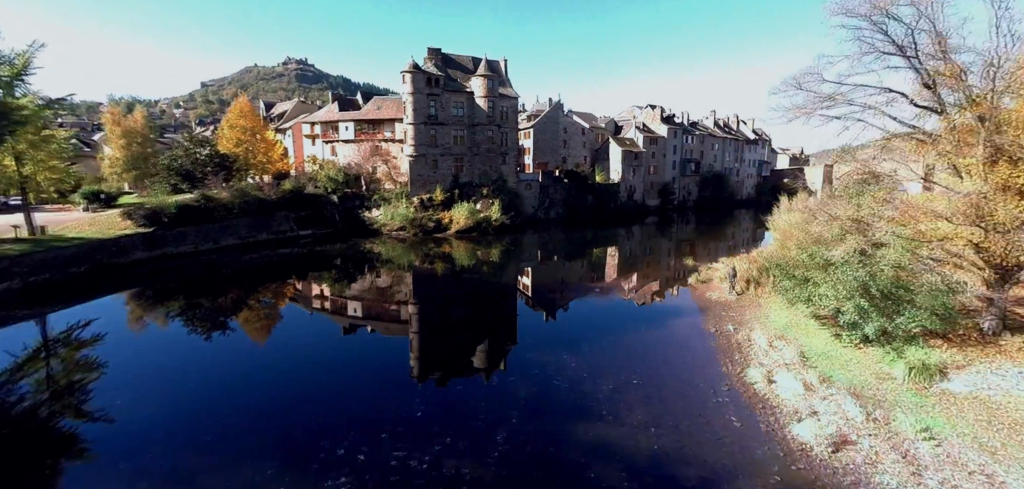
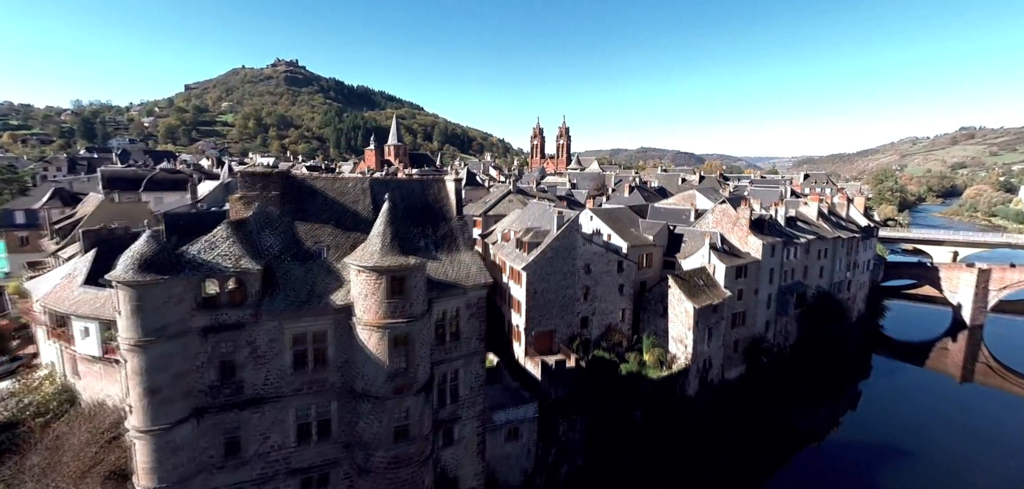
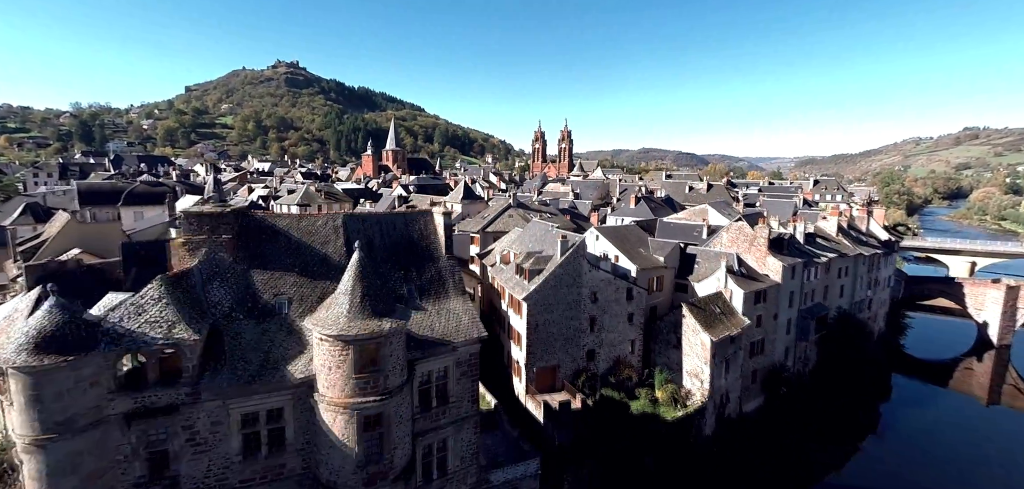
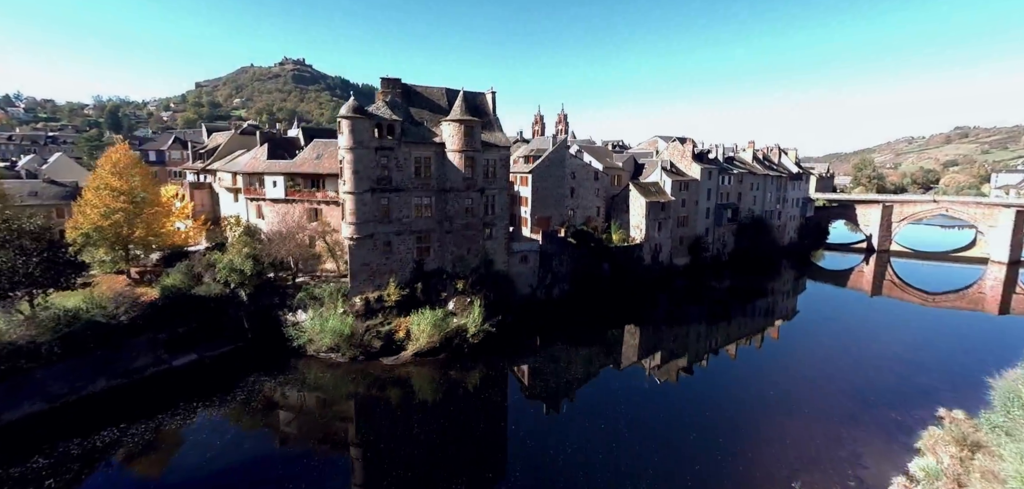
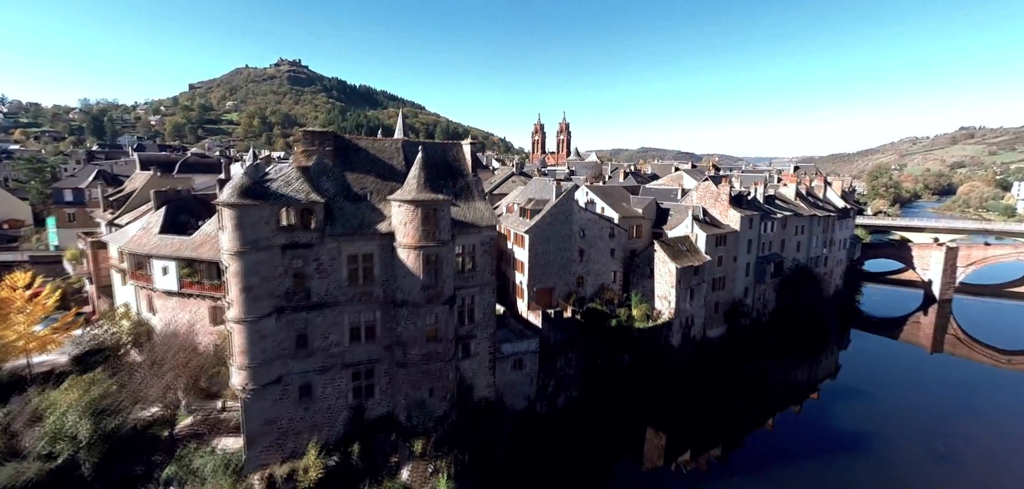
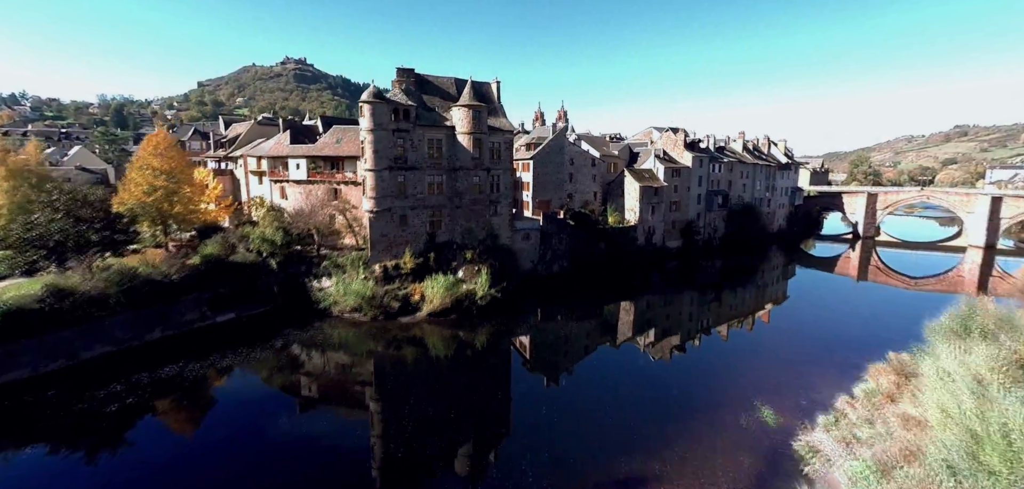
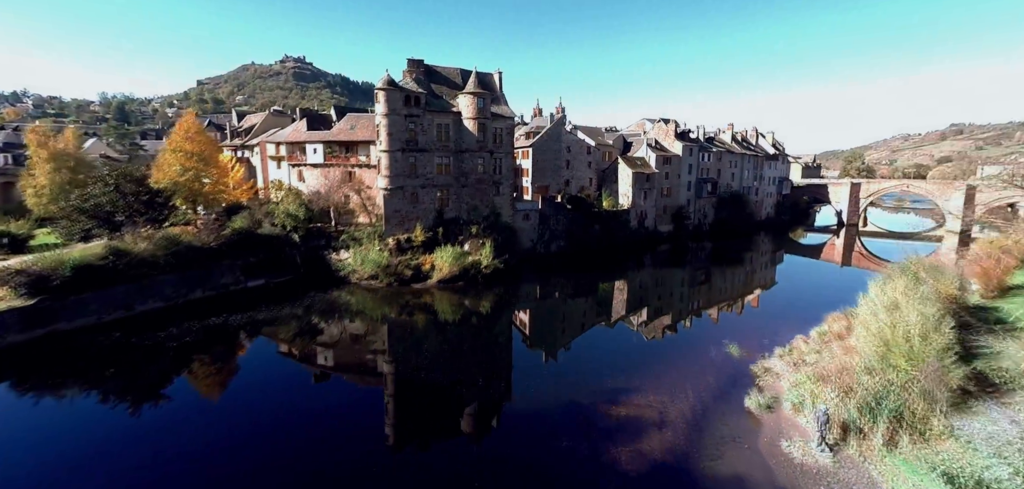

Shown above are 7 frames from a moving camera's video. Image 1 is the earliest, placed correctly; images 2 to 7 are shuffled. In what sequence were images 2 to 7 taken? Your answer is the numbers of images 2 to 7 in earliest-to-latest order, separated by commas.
7, 6, 4, 5, 2, 3
